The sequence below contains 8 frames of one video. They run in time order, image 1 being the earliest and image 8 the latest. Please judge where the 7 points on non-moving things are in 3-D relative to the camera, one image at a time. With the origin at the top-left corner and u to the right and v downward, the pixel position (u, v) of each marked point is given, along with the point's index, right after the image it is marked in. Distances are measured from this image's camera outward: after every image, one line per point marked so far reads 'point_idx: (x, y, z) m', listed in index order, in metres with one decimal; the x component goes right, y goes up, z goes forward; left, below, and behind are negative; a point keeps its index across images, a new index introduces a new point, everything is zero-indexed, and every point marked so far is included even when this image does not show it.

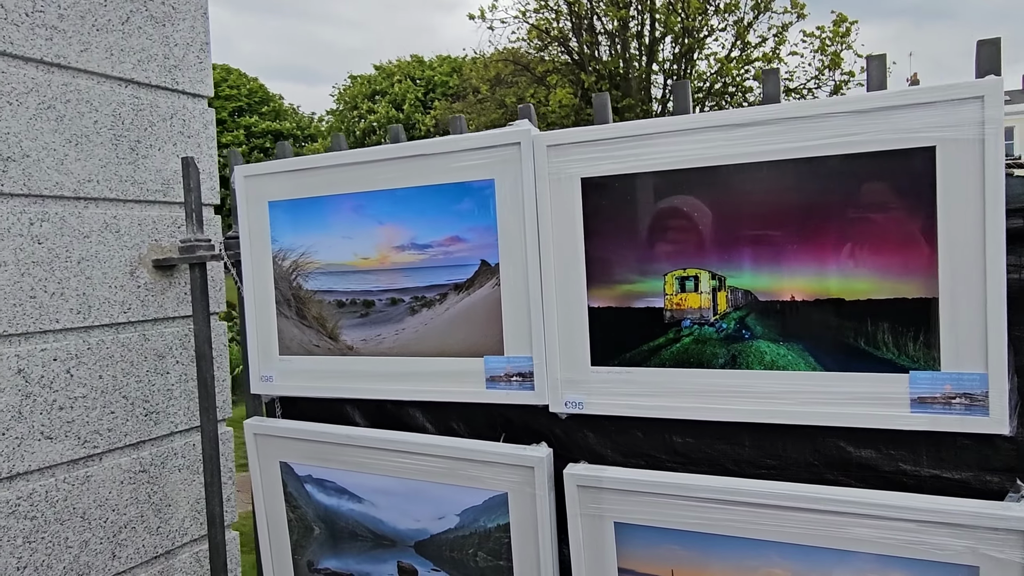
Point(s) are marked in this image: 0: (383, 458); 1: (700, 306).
0: (-0.3, -0.5, +2.0) m
1: (+0.5, 0.0, +1.8) m
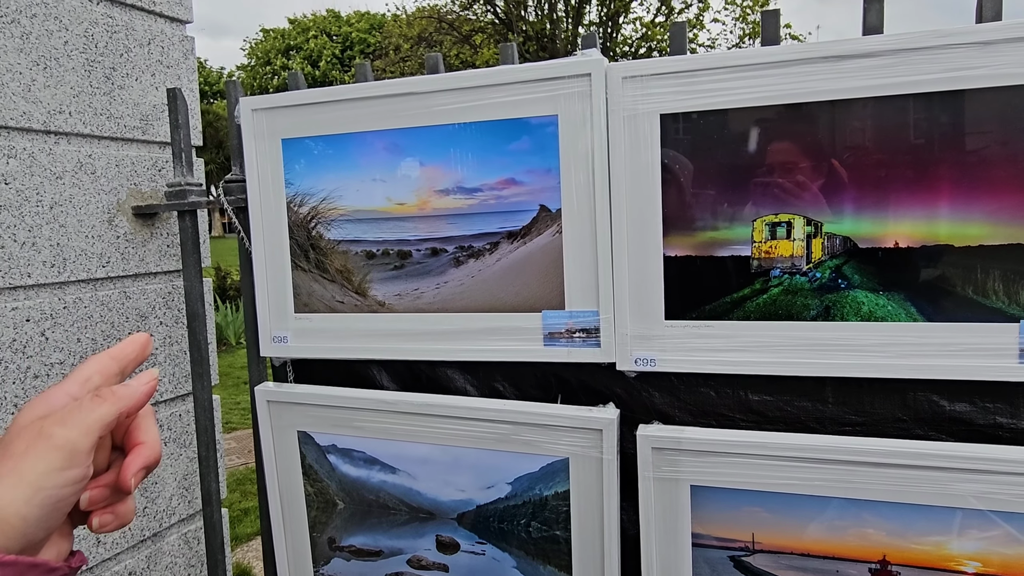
0: (-0.2, -0.4, +1.9) m
1: (+0.6, +0.1, +1.7) m
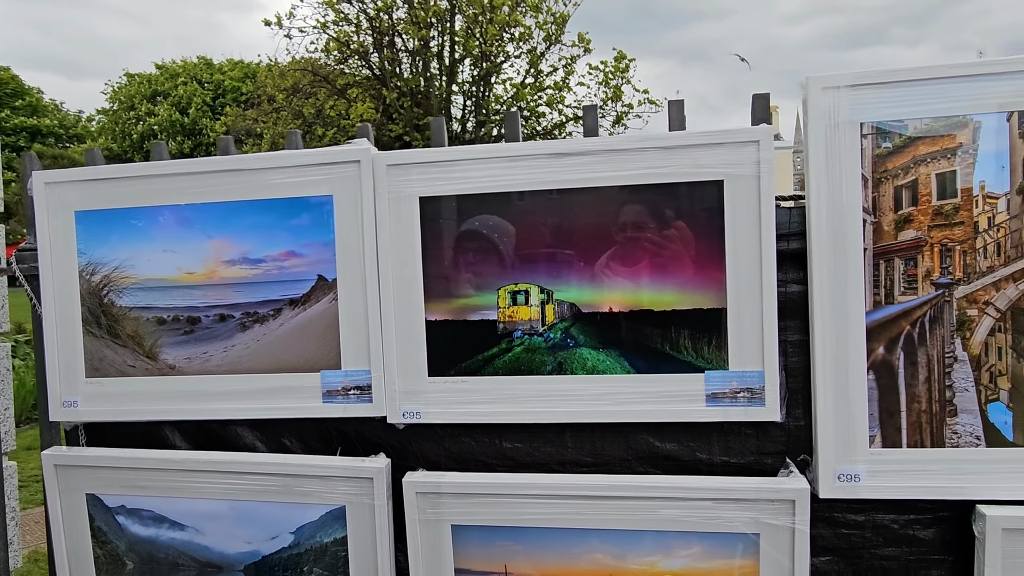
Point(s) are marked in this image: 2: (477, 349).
0: (-0.8, -0.5, +2.0) m
1: (+0.1, 0.0, +1.9) m
2: (0.0, -0.1, +1.9) m
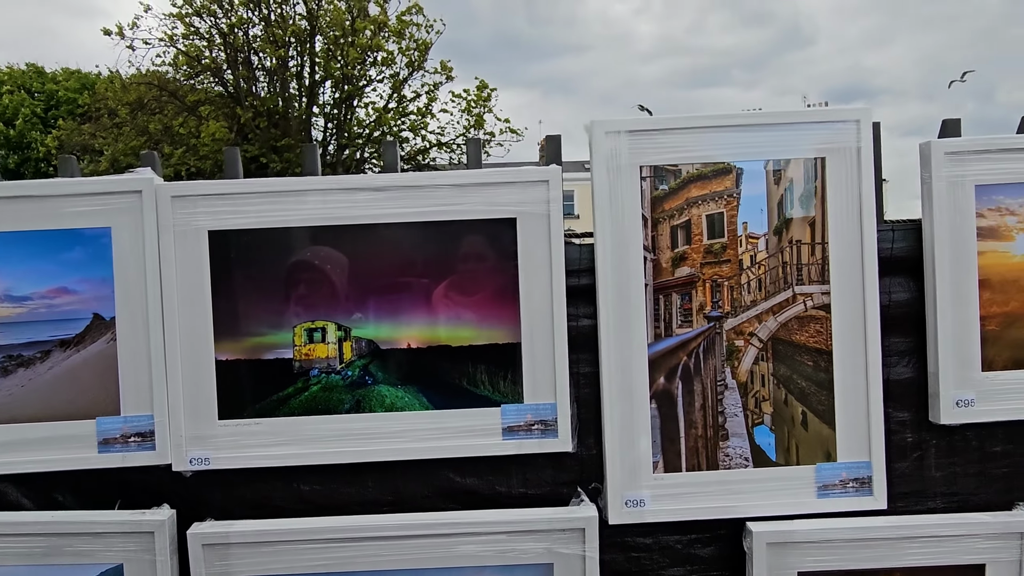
0: (-0.4, -0.6, +1.8) m
1: (+0.5, -0.1, +1.9) m
2: (+0.4, -0.2, +1.9) m
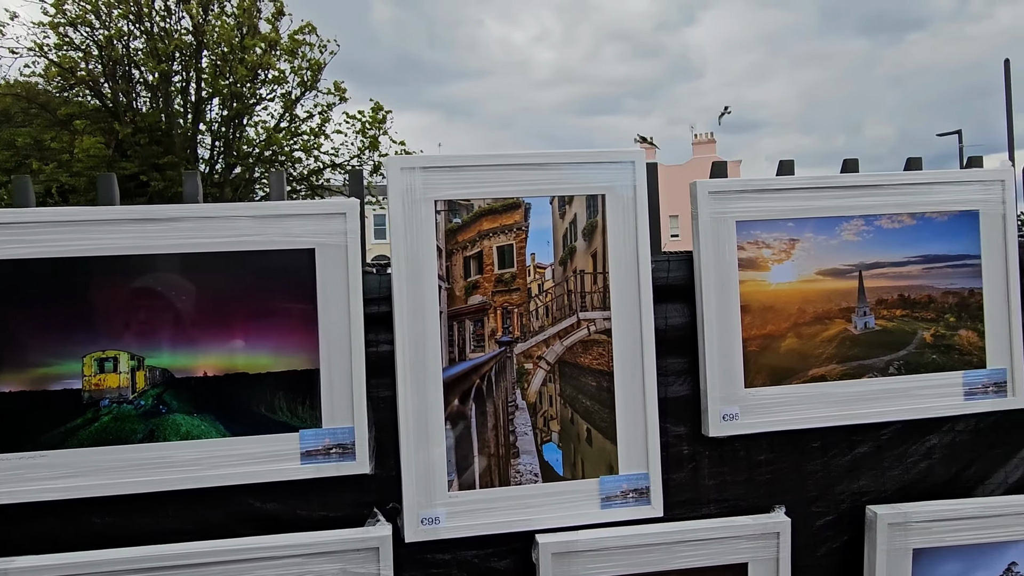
0: (-0.9, -0.7, +1.8) m
1: (0.0, -0.1, +2.0) m
2: (-0.2, -0.3, +2.0) m
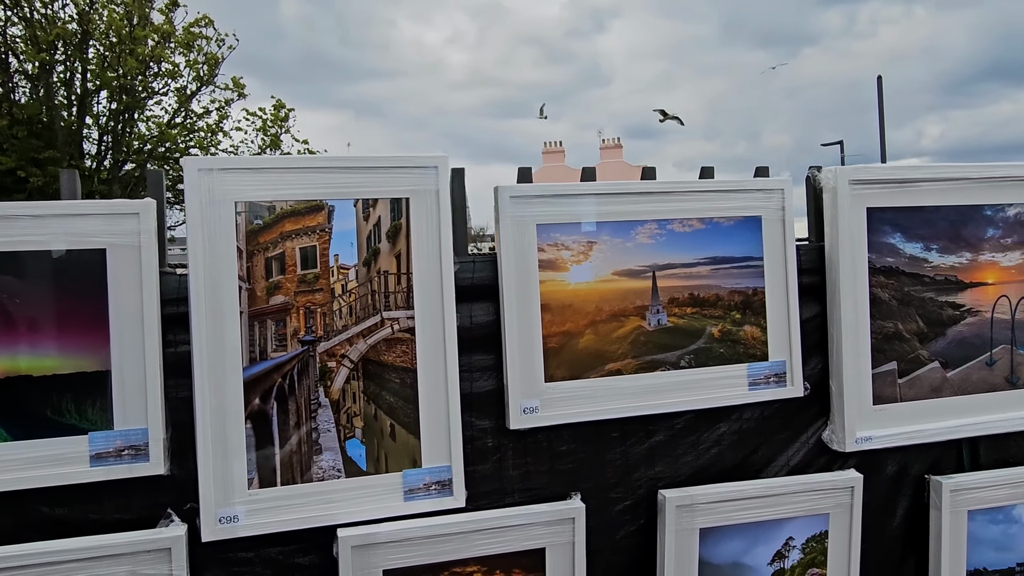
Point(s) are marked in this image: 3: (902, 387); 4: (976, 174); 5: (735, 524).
0: (-1.4, -0.7, +1.7) m
1: (-0.6, -0.1, +2.1) m
2: (-0.7, -0.3, +2.0) m
3: (+1.4, -0.3, +2.6) m
4: (+1.7, +0.4, +2.6) m
5: (+0.7, -0.8, +2.4) m
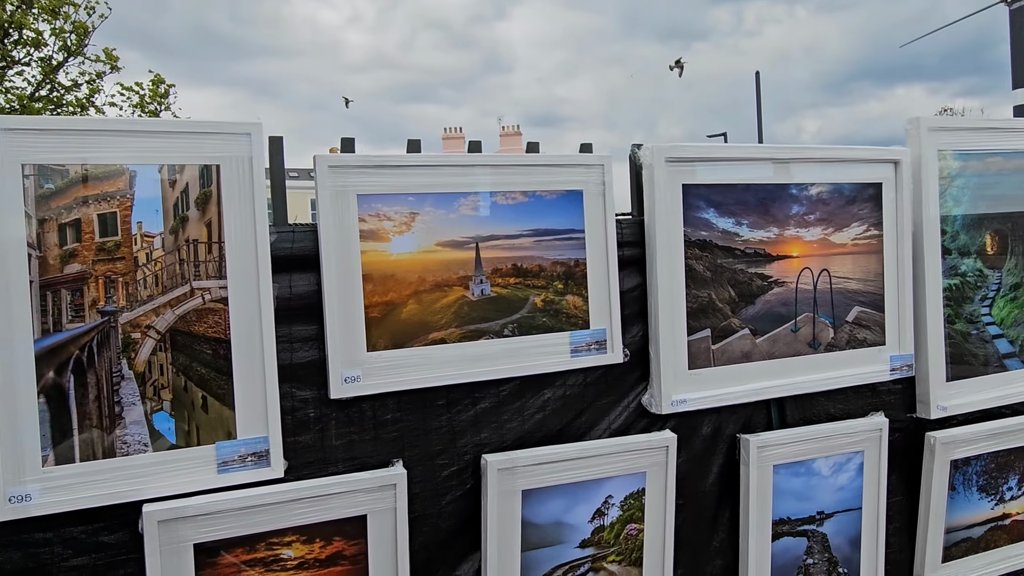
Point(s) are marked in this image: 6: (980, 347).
0: (-1.9, -0.6, +1.5) m
1: (-1.1, -0.1, +2.0) m
2: (-1.2, -0.2, +1.9) m
3: (+0.8, -0.2, +2.8) m
4: (+1.0, +0.5, +2.8) m
5: (+0.1, -0.7, +2.5) m
6: (+2.1, -0.3, +3.3) m
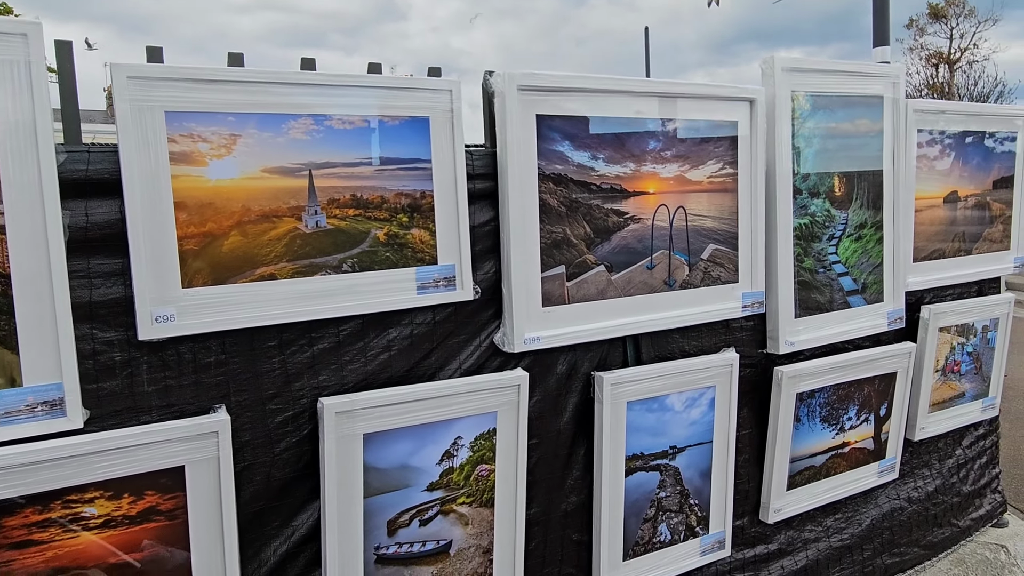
0: (-2.2, -0.5, +1.1) m
1: (-1.6, +0.1, +1.7) m
2: (-1.7, 0.0, +1.6) m
3: (+0.2, 0.0, +2.7) m
4: (+0.5, +0.8, +2.8) m
5: (-0.4, -0.5, +2.4) m
6: (+1.4, 0.0, +3.4) m
